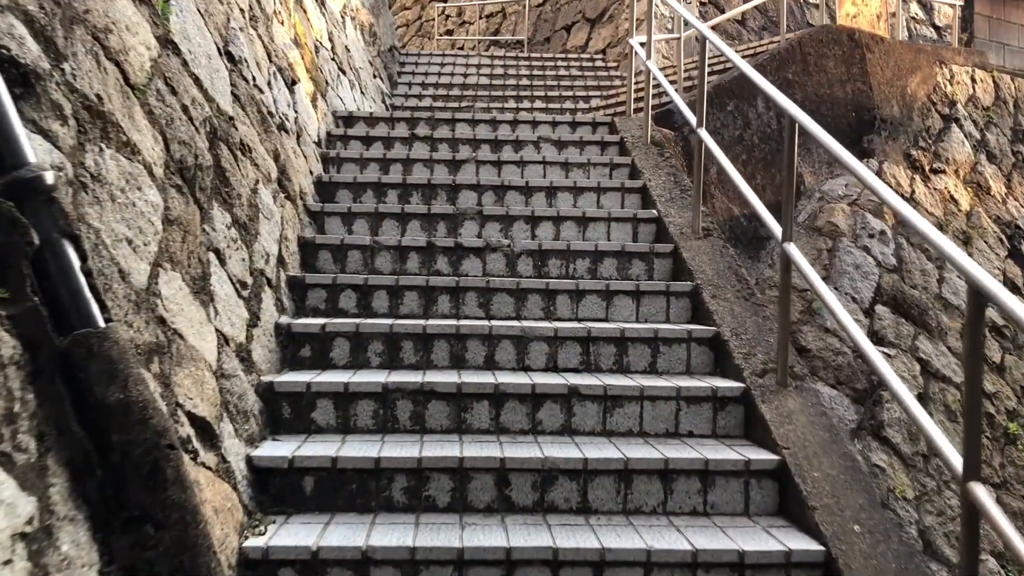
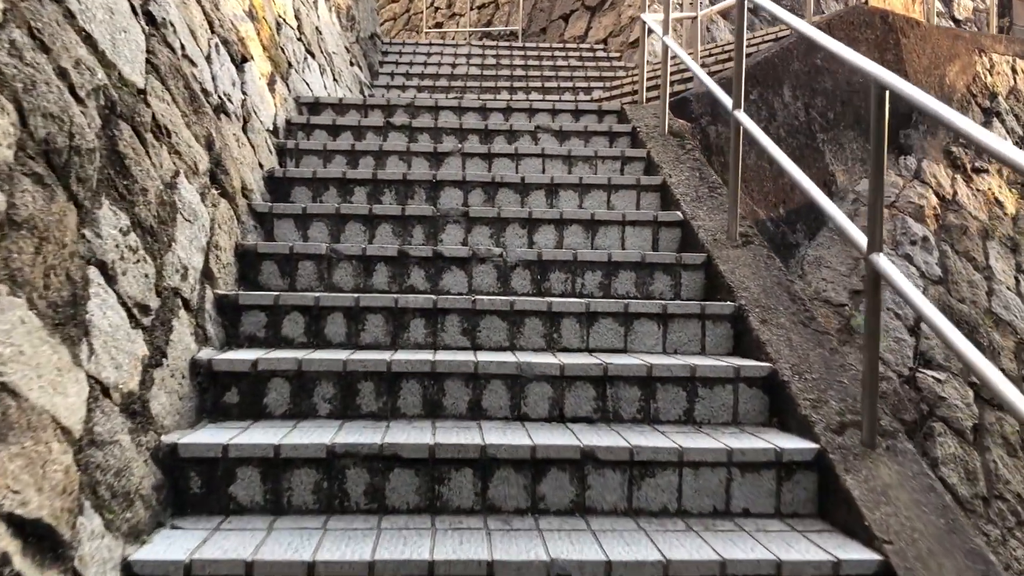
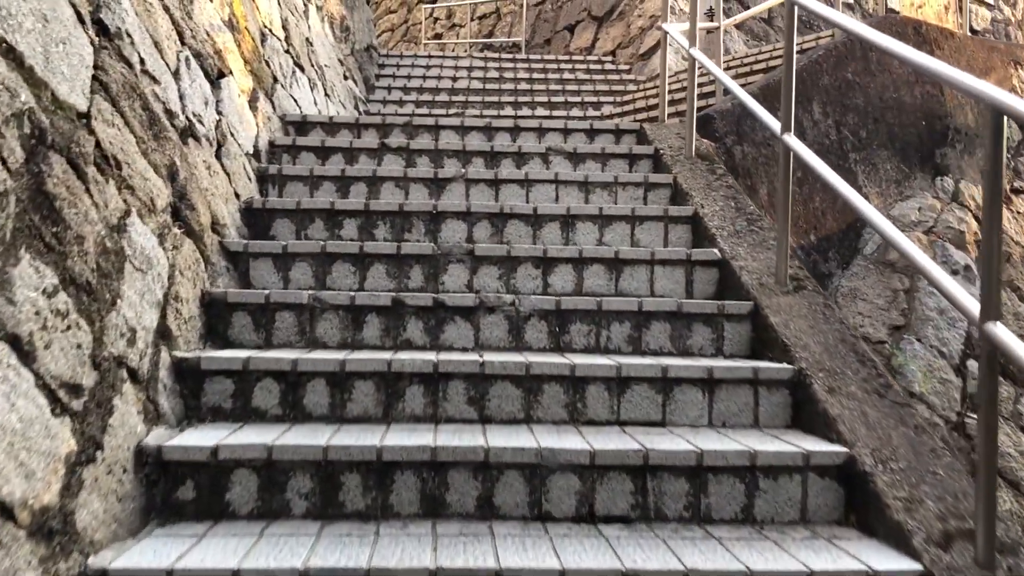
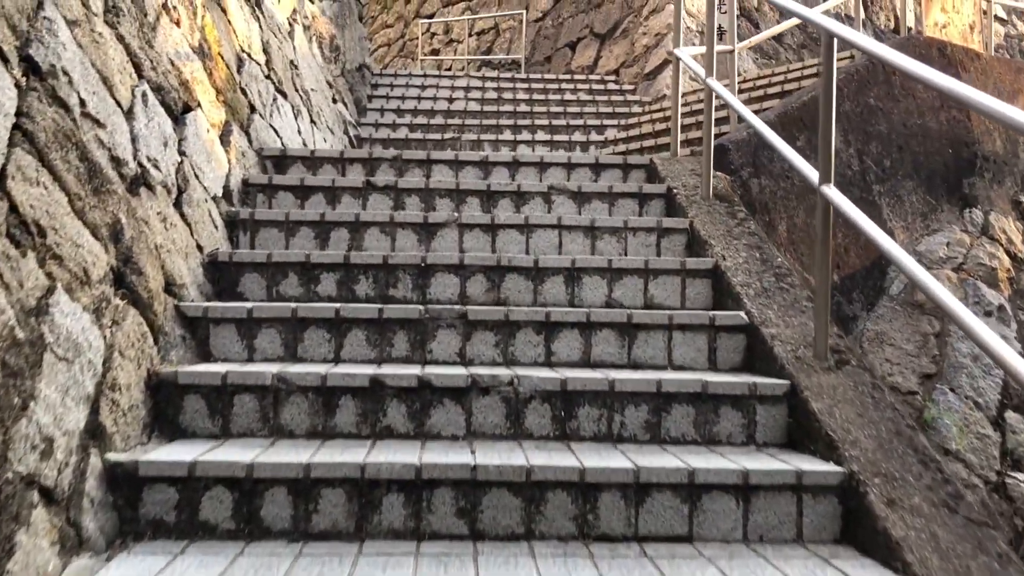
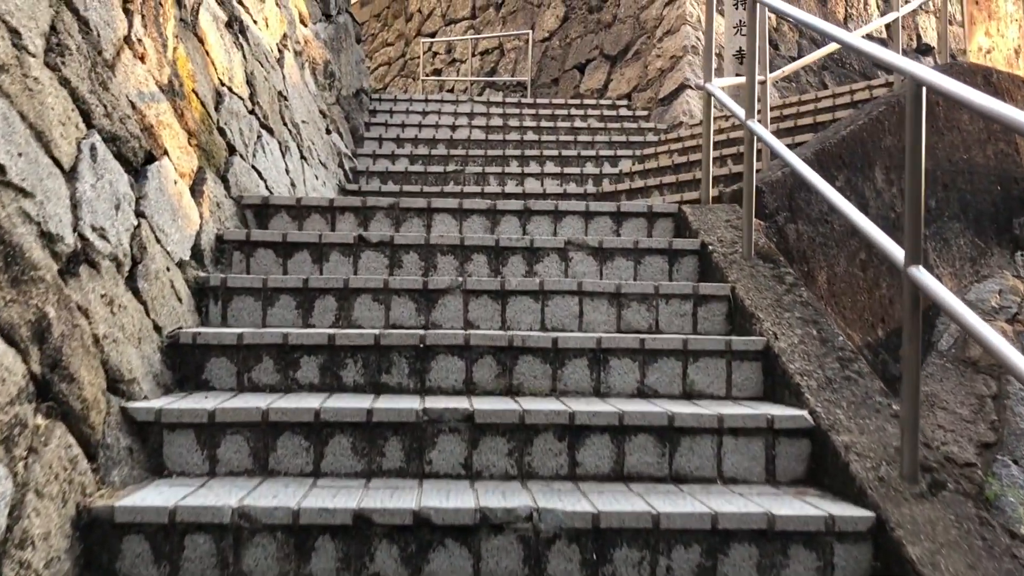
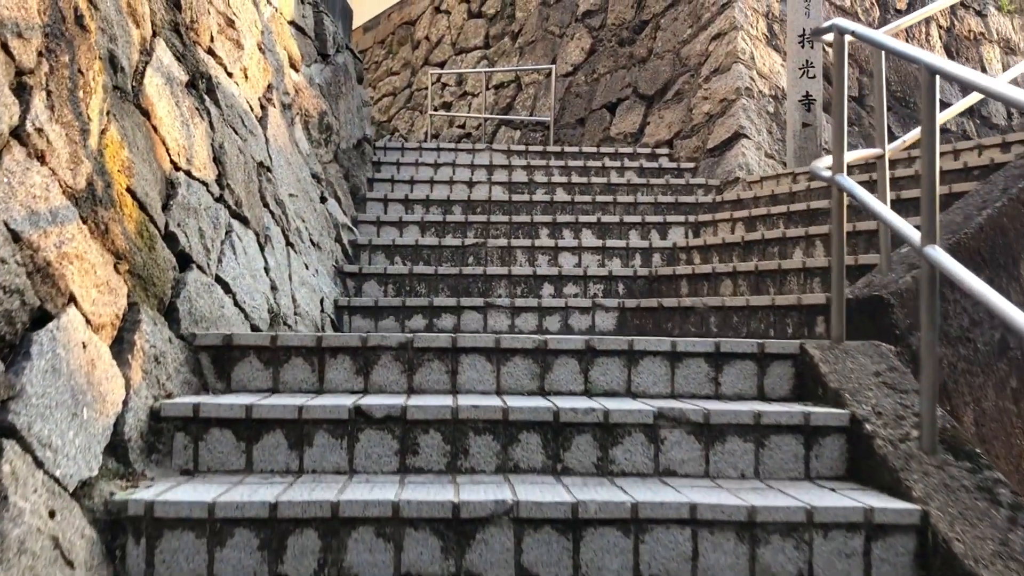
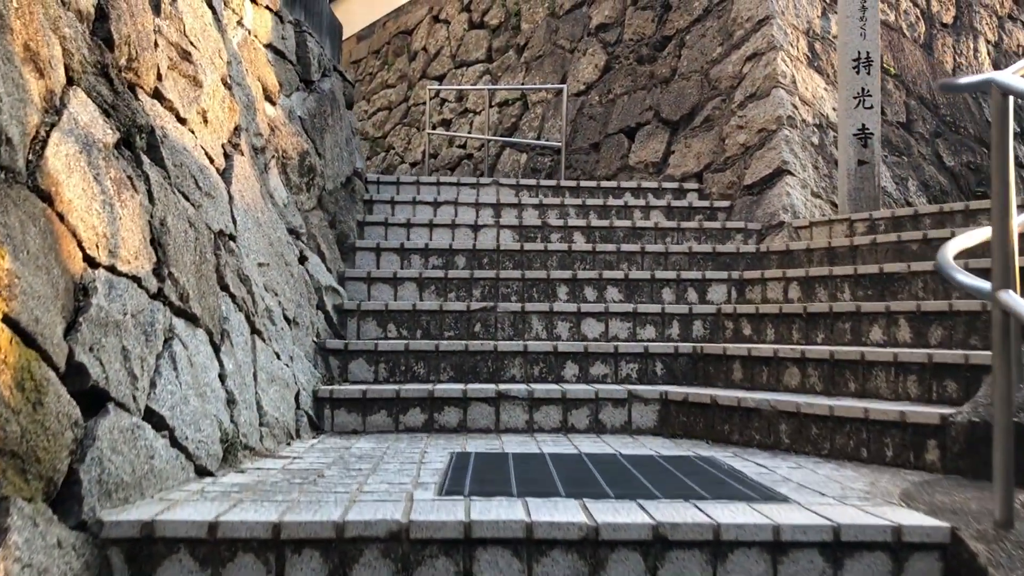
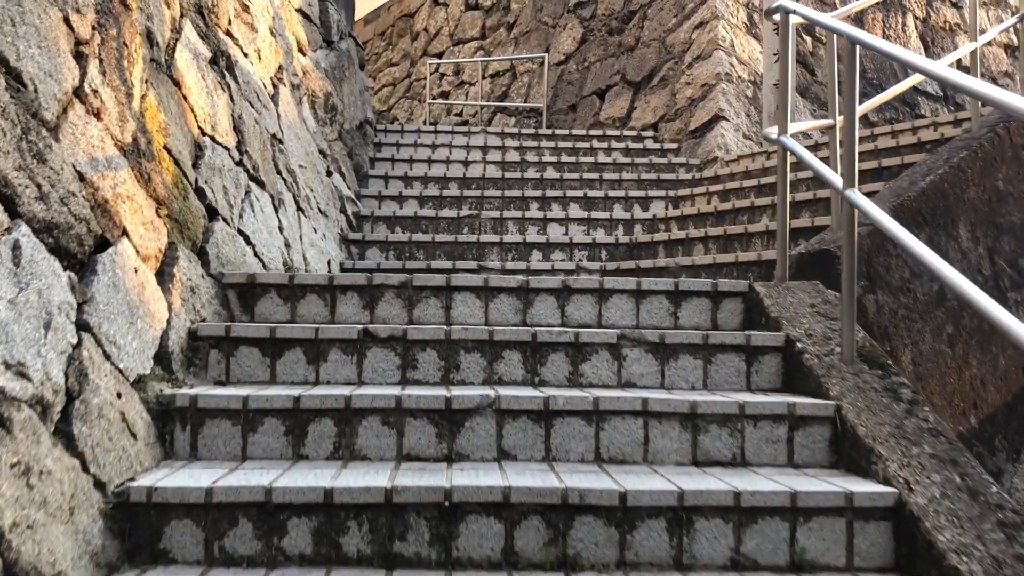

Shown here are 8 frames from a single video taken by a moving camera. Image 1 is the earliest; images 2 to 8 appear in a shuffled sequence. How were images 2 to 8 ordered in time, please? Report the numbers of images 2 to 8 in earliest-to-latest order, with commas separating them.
2, 3, 4, 5, 8, 6, 7
